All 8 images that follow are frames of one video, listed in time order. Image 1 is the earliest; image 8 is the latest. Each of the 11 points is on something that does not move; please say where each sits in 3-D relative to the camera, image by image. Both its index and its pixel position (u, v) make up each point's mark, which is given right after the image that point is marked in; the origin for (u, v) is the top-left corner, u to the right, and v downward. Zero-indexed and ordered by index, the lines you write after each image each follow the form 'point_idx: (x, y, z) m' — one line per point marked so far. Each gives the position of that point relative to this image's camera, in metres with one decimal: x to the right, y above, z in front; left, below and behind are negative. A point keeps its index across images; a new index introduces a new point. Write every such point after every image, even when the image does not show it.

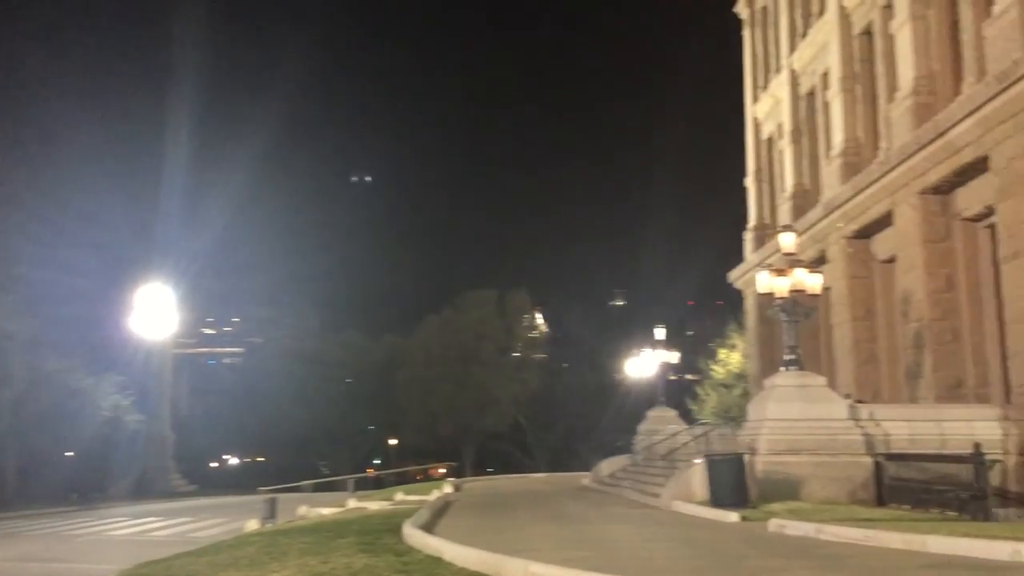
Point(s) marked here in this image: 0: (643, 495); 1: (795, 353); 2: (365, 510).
0: (+2.8, -4.3, +19.6) m
1: (+5.1, -1.2, +16.7) m
2: (-2.7, -4.3, +18.3) m
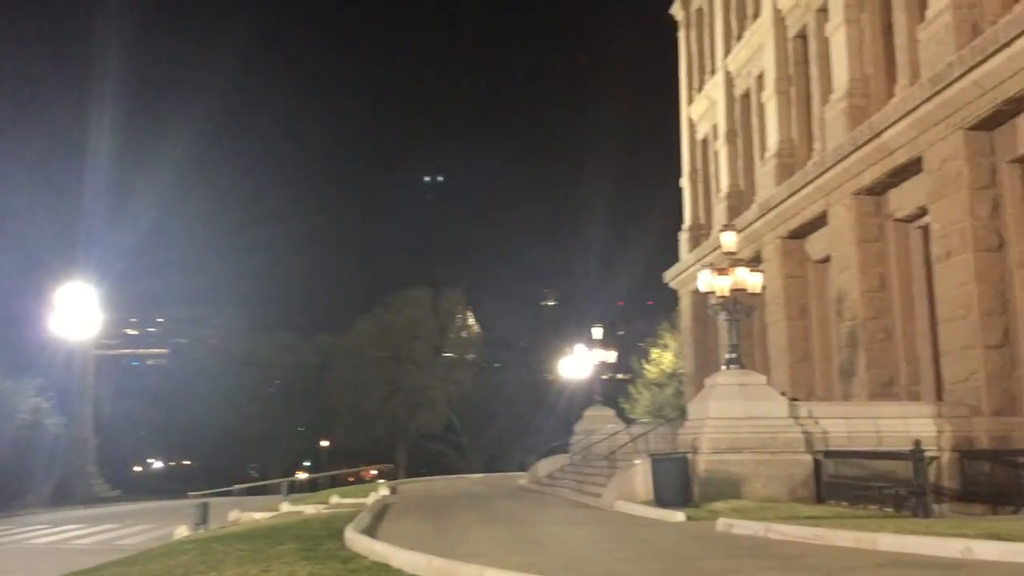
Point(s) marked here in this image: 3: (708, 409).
0: (+1.5, -4.3, +19.4) m
1: (+4.0, -1.1, +16.8) m
2: (-3.9, -4.3, +17.8) m
3: (+3.3, -2.1, +16.0) m
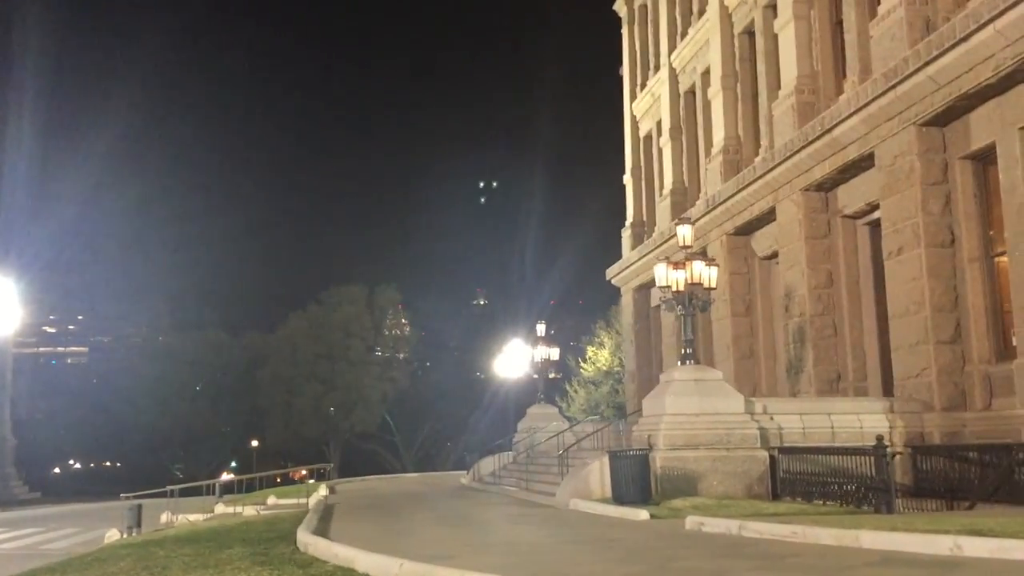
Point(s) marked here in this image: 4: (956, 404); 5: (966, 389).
0: (+0.4, -4.2, +19.0) m
1: (+3.2, -1.0, +16.5) m
2: (-4.8, -4.1, +17.0) m
3: (+2.6, -2.0, +15.7) m
4: (+7.5, -2.0, +15.9) m
5: (+7.7, -1.7, +16.0) m
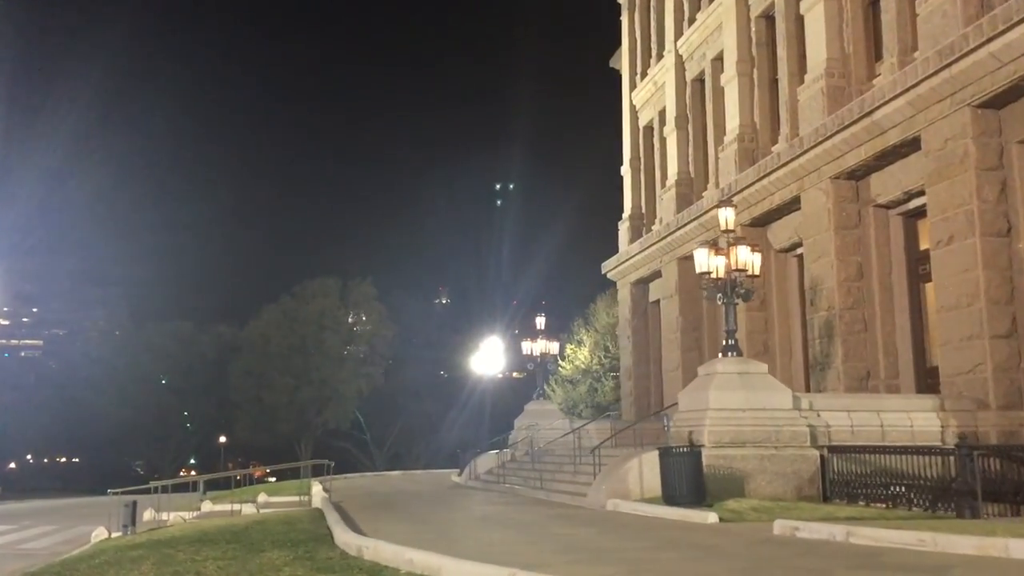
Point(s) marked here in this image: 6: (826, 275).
0: (+0.8, -3.9, +17.8) m
1: (+3.7, -0.8, +15.5) m
2: (-4.4, -3.8, +15.6) m
3: (+3.0, -1.7, +14.6) m
4: (+8.0, -1.8, +15.0) m
5: (+8.2, -1.6, +15.1) m
6: (+6.6, +0.3, +19.8) m
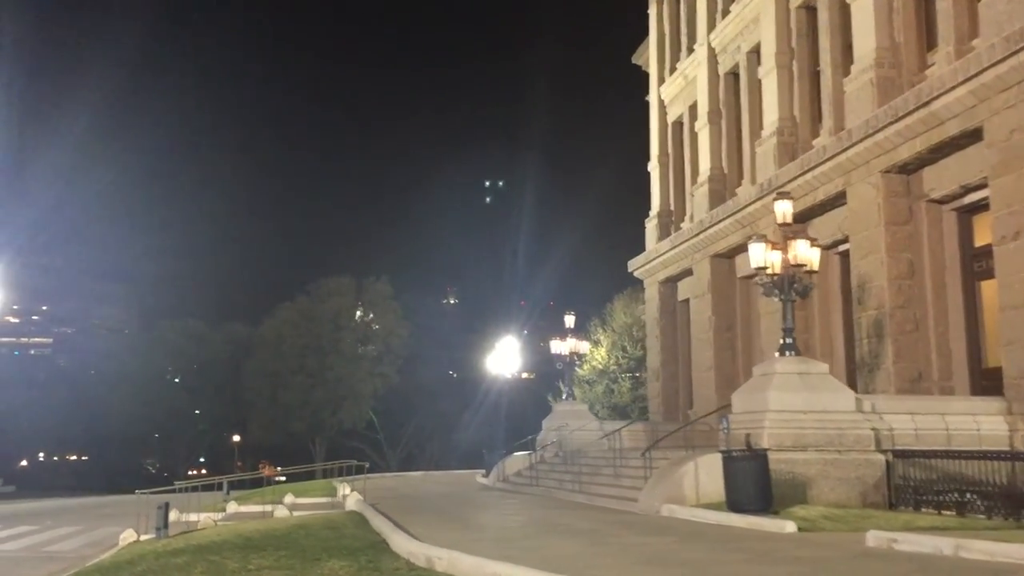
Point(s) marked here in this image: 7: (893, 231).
0: (+1.5, -3.8, +17.2) m
1: (+4.4, -0.8, +14.8) m
2: (-3.7, -3.7, +14.9) m
3: (+3.8, -1.7, +13.9) m
4: (+8.7, -1.8, +14.3) m
5: (+8.9, -1.6, +14.3) m
6: (+7.4, +0.3, +19.1) m
7: (+7.7, +1.1, +19.0) m
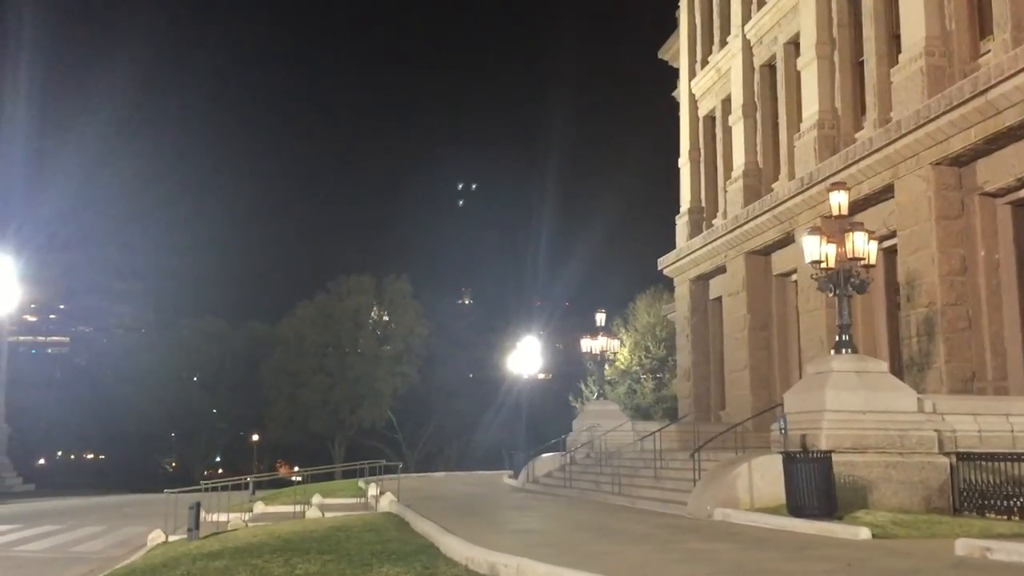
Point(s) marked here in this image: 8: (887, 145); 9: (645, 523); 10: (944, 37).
0: (+2.2, -3.7, +16.6) m
1: (+5.0, -0.7, +14.1) m
2: (-3.0, -3.6, +14.4) m
3: (+4.4, -1.6, +13.3) m
4: (+9.4, -1.7, +13.6) m
5: (+9.6, -1.5, +13.6) m
6: (+8.1, +0.4, +18.4) m
7: (+8.4, +1.2, +18.3) m
8: (+7.8, +3.0, +19.5) m
9: (+1.7, -3.2, +12.6) m
10: (+8.8, +5.1, +19.1) m
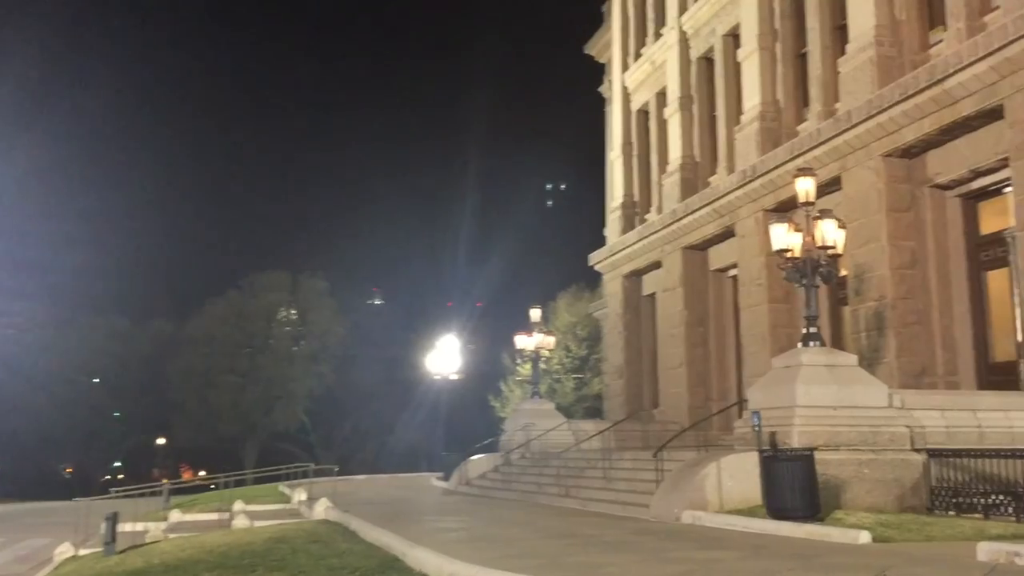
0: (+1.2, -3.6, +15.7) m
1: (+4.3, -0.5, +13.5) m
2: (-3.8, -3.4, +13.0) m
3: (+3.8, -1.4, +12.6) m
4: (+8.7, -1.6, +13.3) m
5: (+8.9, -1.4, +13.4) m
6: (+7.0, +0.5, +18.1) m
7: (+7.3, +1.3, +17.9) m
8: (+6.6, +3.1, +19.1) m
9: (+1.2, -3.0, +11.6) m
10: (+7.6, +5.2, +18.8) m
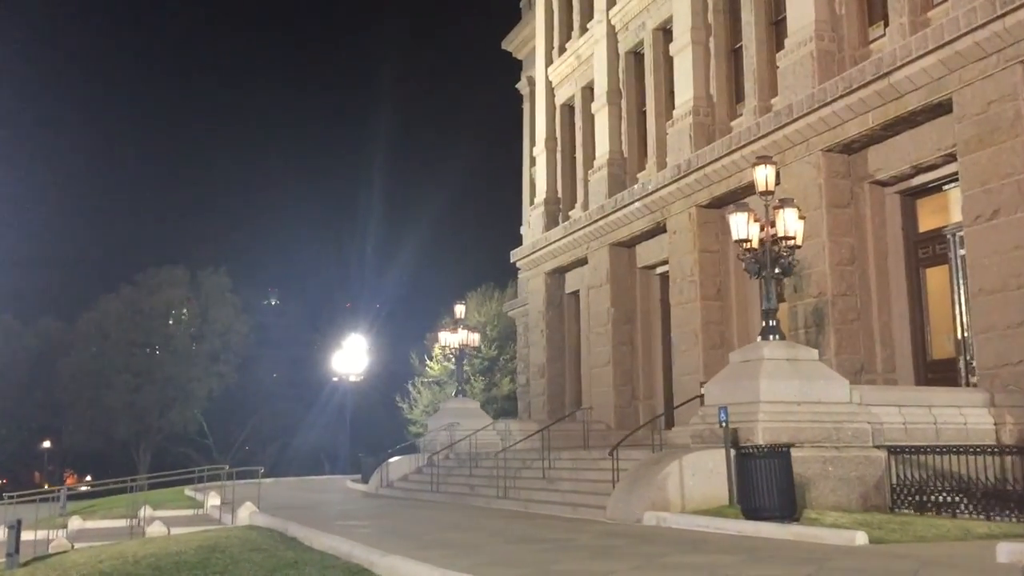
0: (+0.3, -3.4, +14.8) m
1: (+3.6, -0.4, +13.0) m
2: (-4.4, -3.2, +11.7) m
3: (+3.1, -1.3, +12.1) m
4: (+7.9, -1.5, +13.3) m
5: (+8.1, -1.3, +13.4) m
6: (+5.8, +0.6, +17.9) m
7: (+6.1, +1.4, +17.8) m
8: (+5.3, +3.2, +18.9) m
9: (+0.6, -2.8, +10.8) m
10: (+6.4, +5.3, +18.7) m
